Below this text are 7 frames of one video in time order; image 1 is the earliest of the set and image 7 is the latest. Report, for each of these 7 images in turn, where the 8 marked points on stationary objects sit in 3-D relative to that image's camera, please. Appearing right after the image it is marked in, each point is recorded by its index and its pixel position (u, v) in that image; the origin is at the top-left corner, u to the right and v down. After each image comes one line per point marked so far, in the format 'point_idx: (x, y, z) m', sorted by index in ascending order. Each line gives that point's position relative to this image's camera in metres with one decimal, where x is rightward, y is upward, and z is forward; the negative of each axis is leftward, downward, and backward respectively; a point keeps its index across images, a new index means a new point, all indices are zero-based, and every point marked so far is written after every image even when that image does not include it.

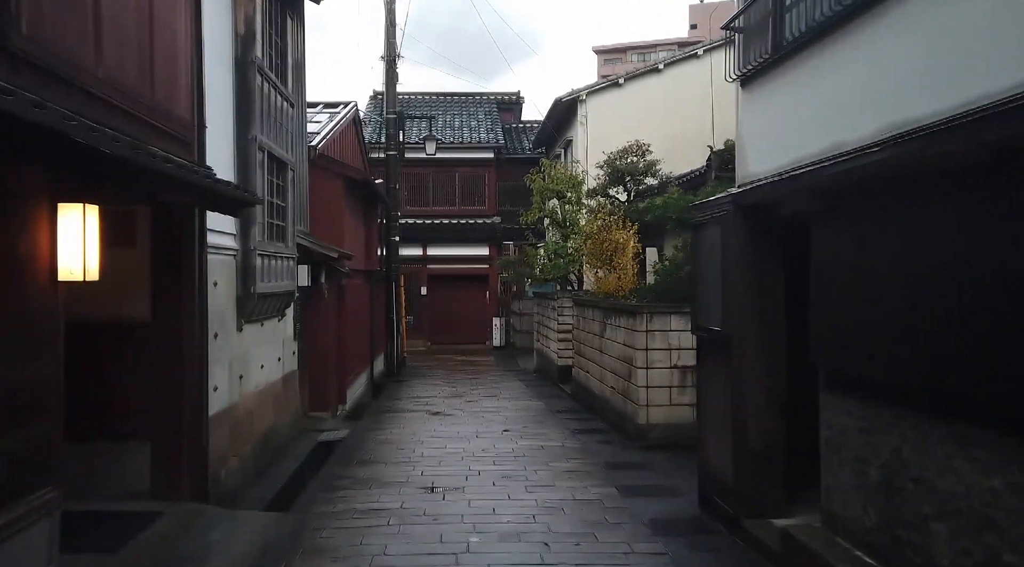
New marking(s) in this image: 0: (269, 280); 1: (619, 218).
0: (-2.6, 0.0, +9.4) m
1: (+1.6, +1.0, +13.1) m
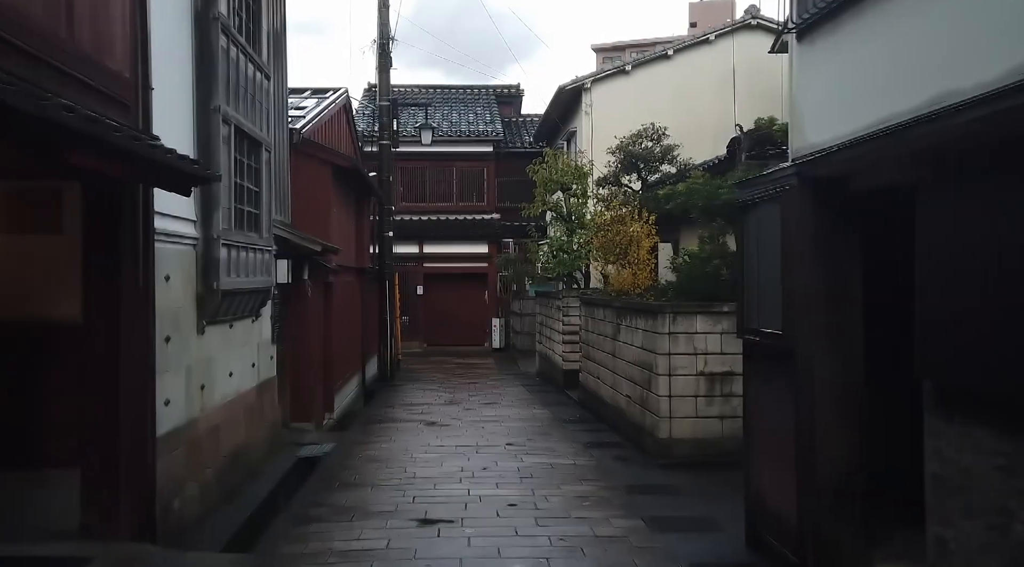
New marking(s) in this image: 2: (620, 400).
0: (-2.5, +0.1, +8.2) m
1: (+1.7, +1.0, +11.9) m
2: (+1.3, -1.5, +11.0) m
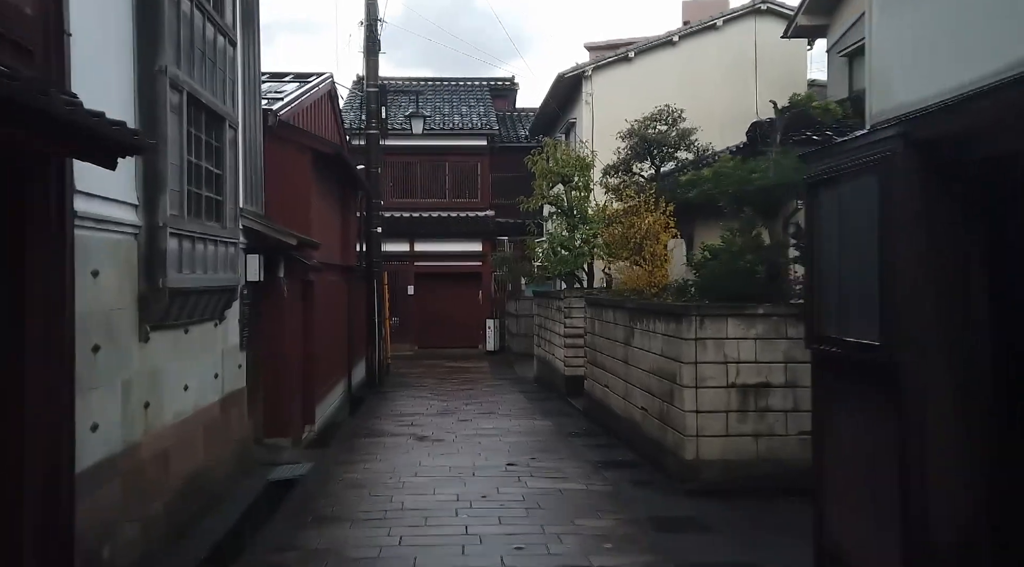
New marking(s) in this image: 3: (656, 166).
0: (-2.5, +0.1, +6.9) m
1: (+1.7, +1.1, +10.7) m
2: (+1.4, -1.4, +9.8) m
3: (+2.5, +2.0, +15.0) m
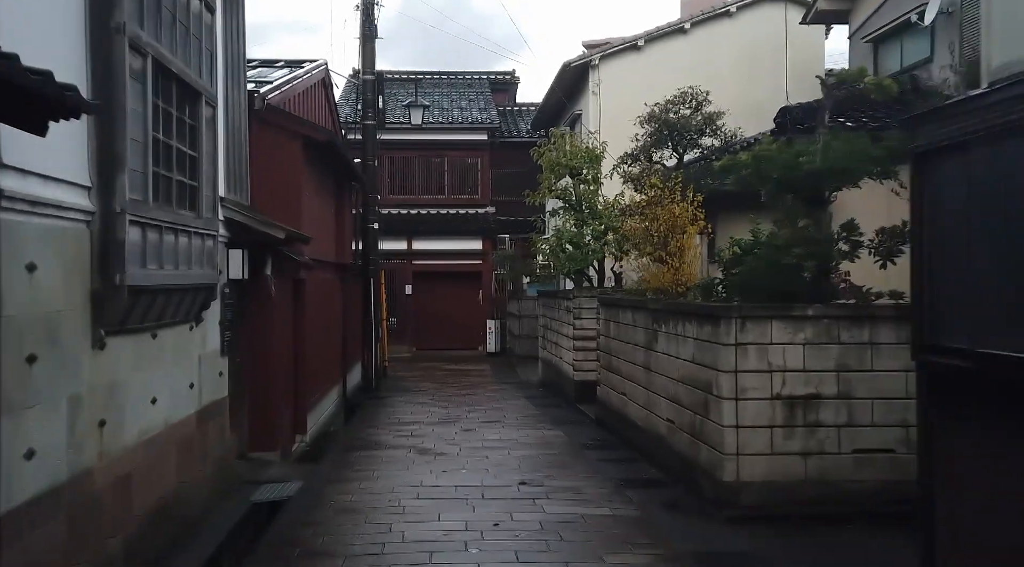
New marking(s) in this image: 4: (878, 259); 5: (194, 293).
0: (-2.4, +0.1, +6.0) m
1: (+1.8, +1.1, +9.8) m
2: (+1.5, -1.4, +8.8) m
3: (+2.6, +2.0, +14.1) m
4: (+3.0, +0.2, +7.3) m
5: (-2.5, -0.1, +6.8) m
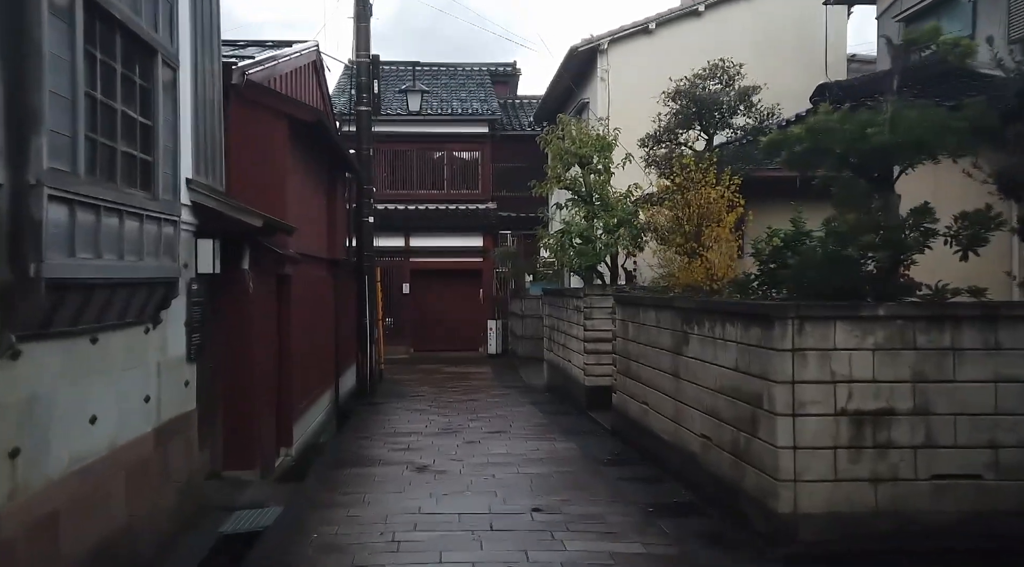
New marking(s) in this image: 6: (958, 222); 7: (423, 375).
0: (-2.3, +0.2, +4.9) m
1: (+1.9, +1.1, +8.7) m
2: (+1.6, -1.4, +7.7) m
3: (+2.7, +2.1, +13.0) m
4: (+3.1, +0.2, +6.2) m
5: (-2.4, 0.0, +5.7) m
6: (+3.2, +0.4, +6.3) m
7: (-2.0, -2.1, +19.8) m
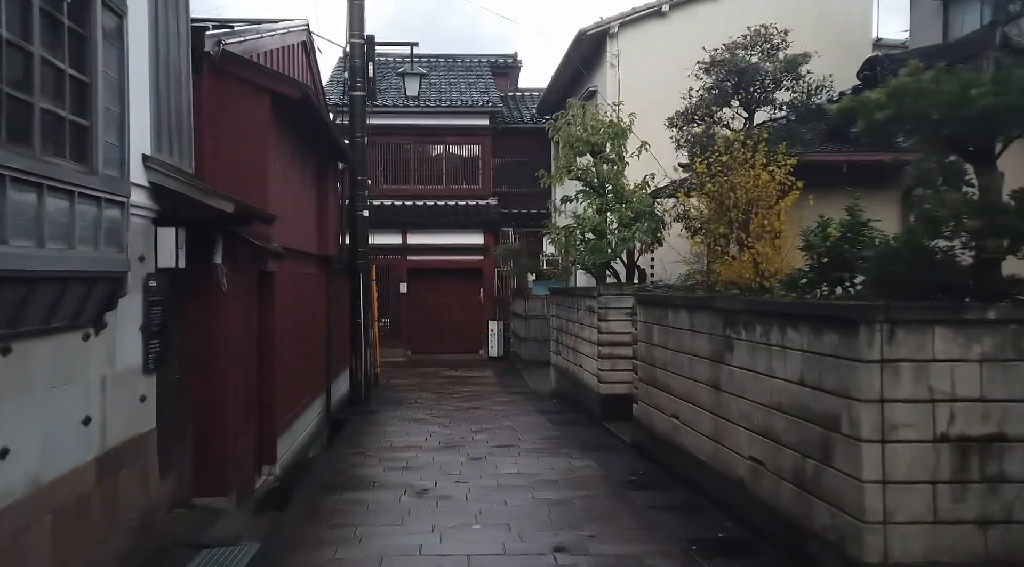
0: (-2.1, +0.2, +3.8) m
1: (+2.0, +1.1, +7.6) m
2: (+1.7, -1.4, +6.6) m
3: (+2.8, +2.1, +11.9) m
4: (+3.3, +0.3, +5.1) m
5: (-2.2, 0.0, +4.6) m
6: (+3.3, +0.5, +5.2) m
7: (-1.9, -2.0, +18.7) m
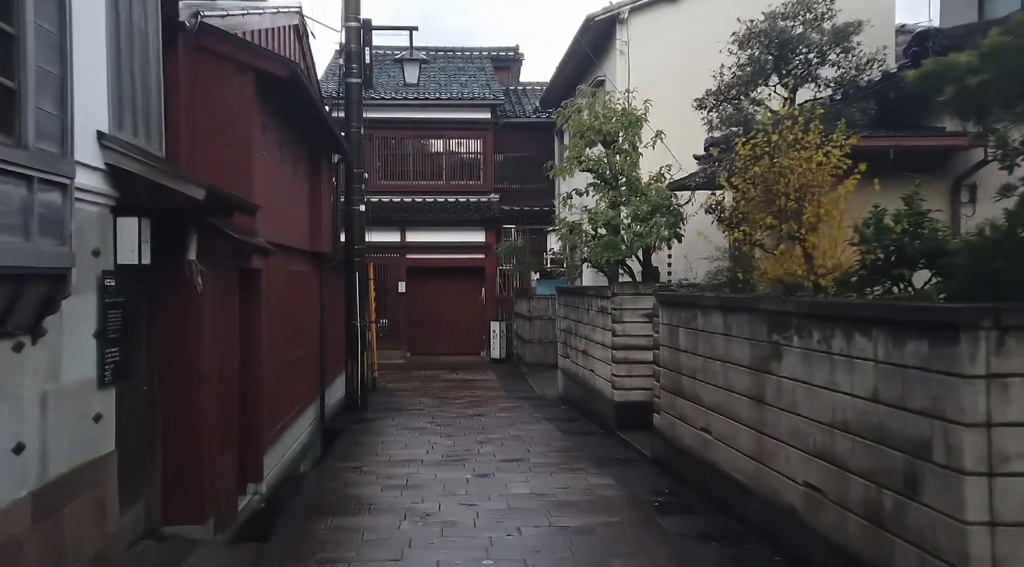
0: (-2.0, +0.2, +2.9) m
1: (+2.1, +1.2, +6.7) m
2: (+1.8, -1.3, +5.8) m
3: (+2.9, +2.1, +11.0) m
4: (+3.4, +0.3, +4.2) m
5: (-2.1, 0.0, +3.7) m
6: (+3.4, +0.5, +4.3) m
7: (-1.8, -2.0, +17.8) m
